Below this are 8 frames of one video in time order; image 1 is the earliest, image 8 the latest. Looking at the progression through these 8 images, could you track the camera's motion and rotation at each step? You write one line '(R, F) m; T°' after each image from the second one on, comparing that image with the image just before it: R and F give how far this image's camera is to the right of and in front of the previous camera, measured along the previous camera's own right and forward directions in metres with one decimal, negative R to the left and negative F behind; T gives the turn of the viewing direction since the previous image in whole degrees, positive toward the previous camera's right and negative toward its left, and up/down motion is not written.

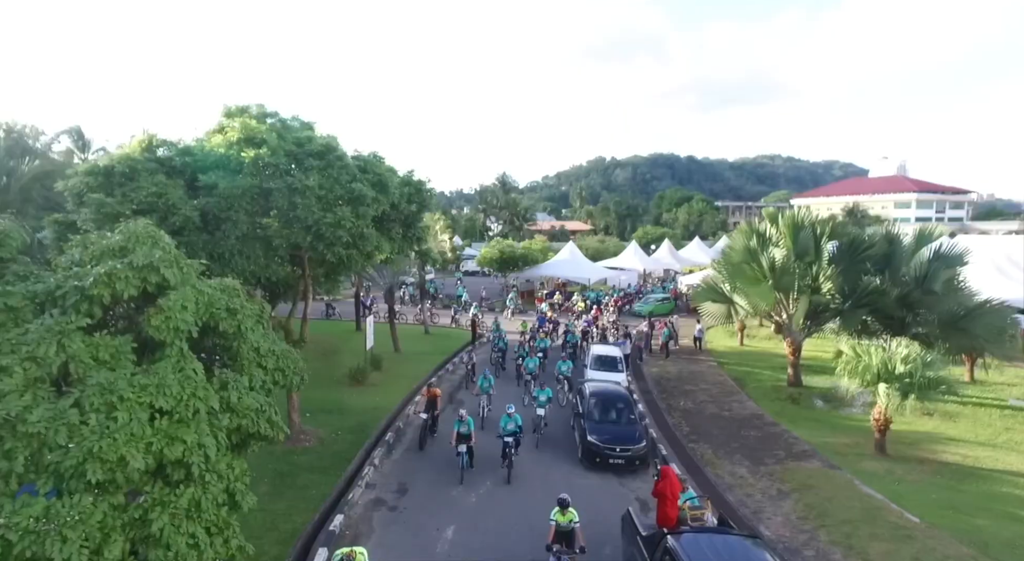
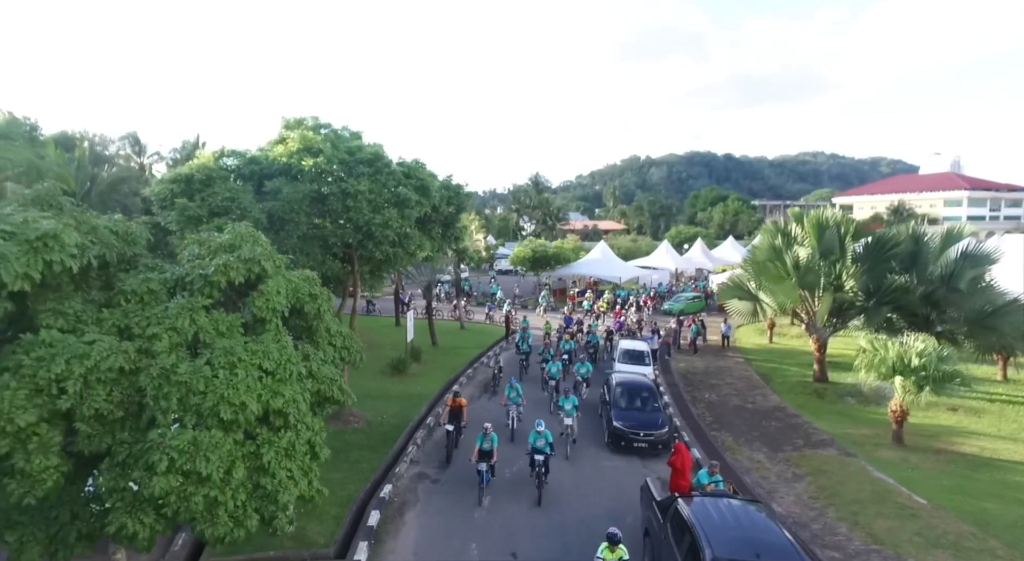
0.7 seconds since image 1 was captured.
(0.0, -1.1) m; -3°
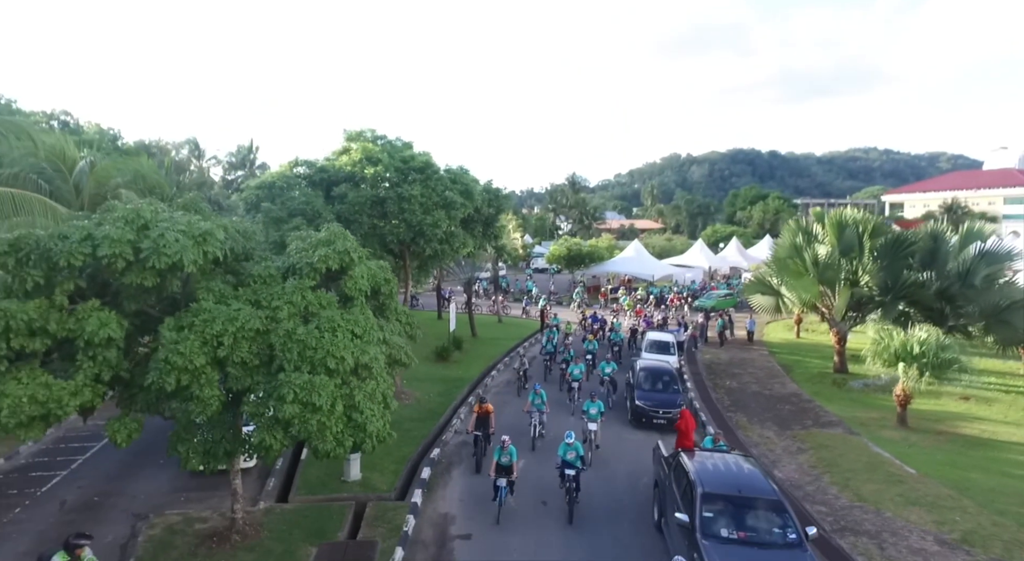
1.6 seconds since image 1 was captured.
(+0.1, -1.8) m; -3°
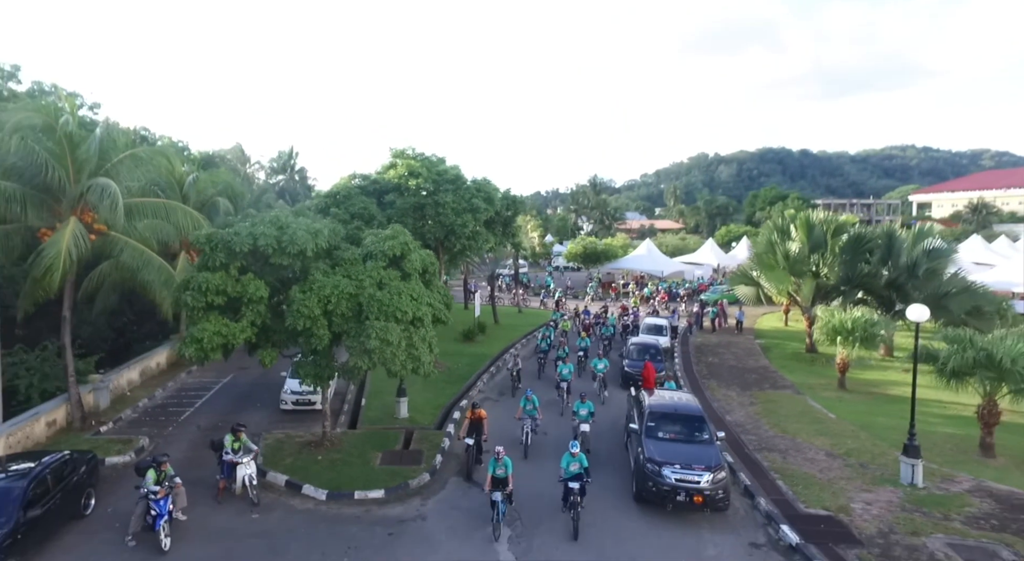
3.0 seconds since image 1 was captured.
(+0.4, -3.9) m; -2°
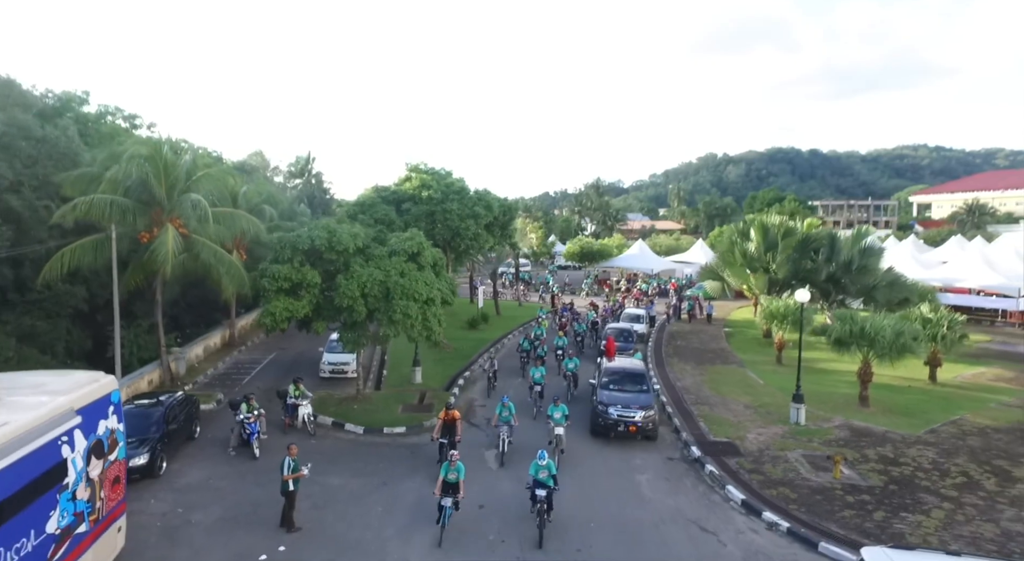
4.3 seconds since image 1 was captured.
(+0.5, -4.0) m; -1°
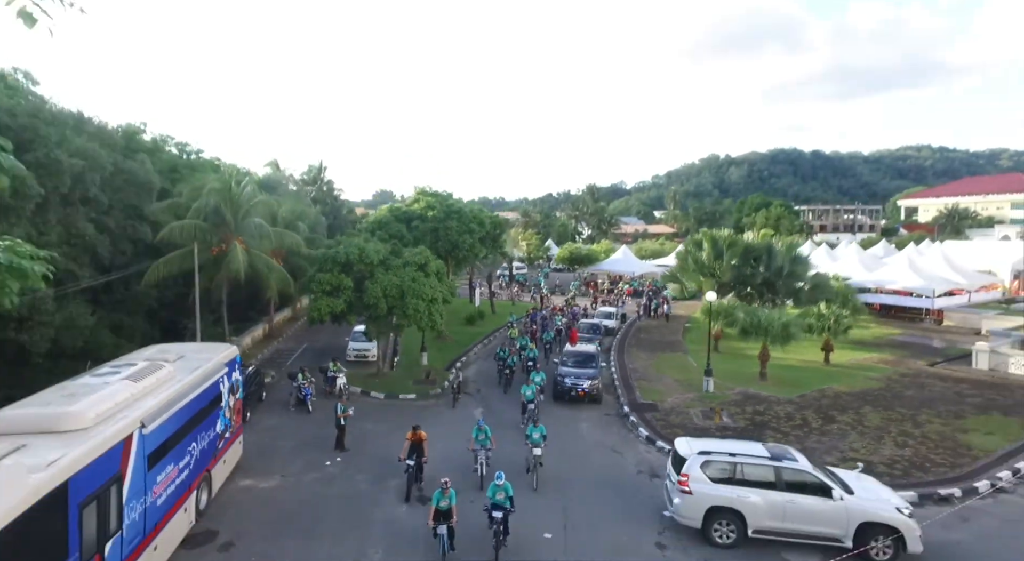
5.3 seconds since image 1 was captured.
(+0.6, -5.3) m; 0°
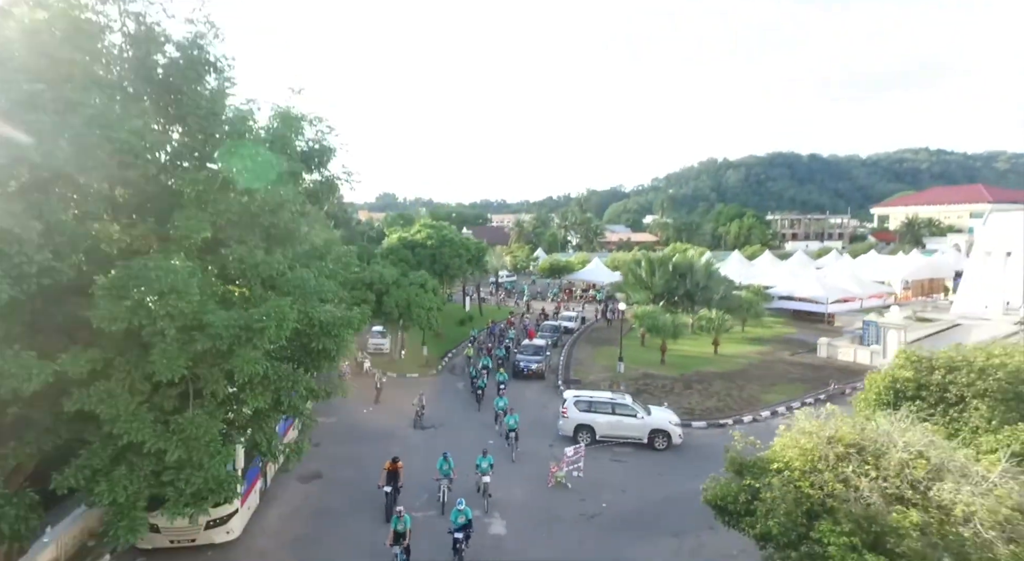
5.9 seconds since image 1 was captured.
(+1.2, -9.1) m; 0°
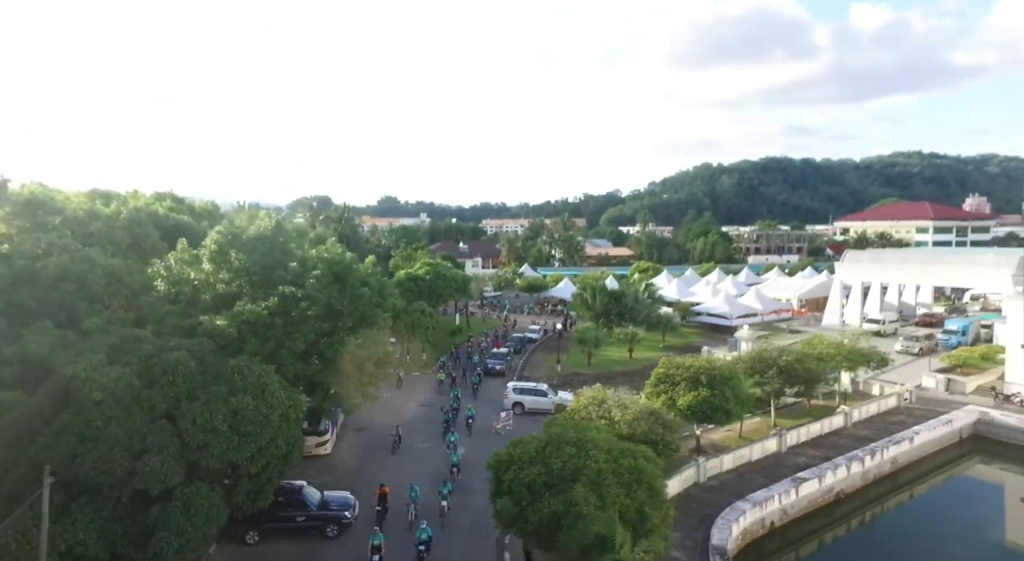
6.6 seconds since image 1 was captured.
(+1.9, -13.3) m; 0°
